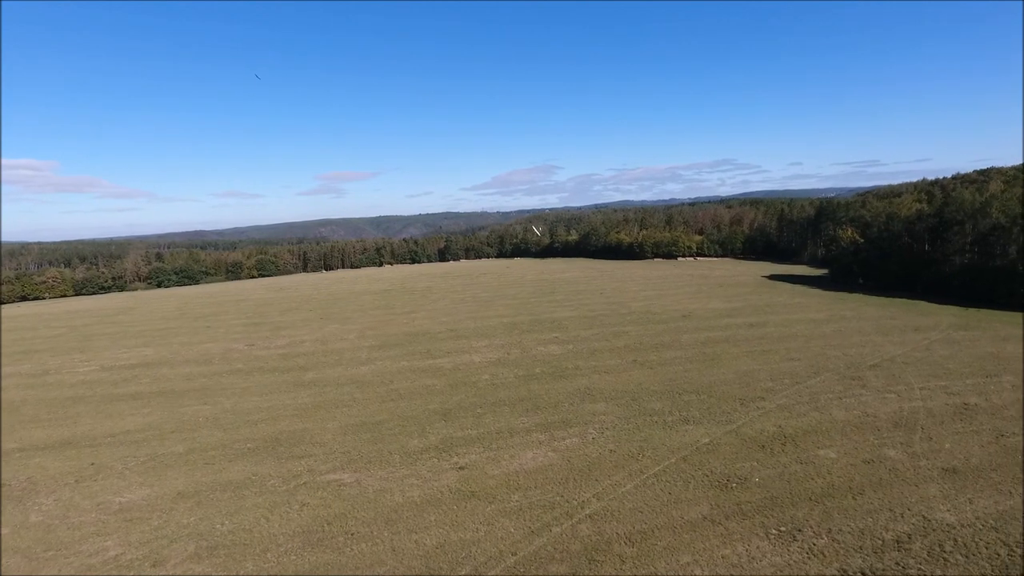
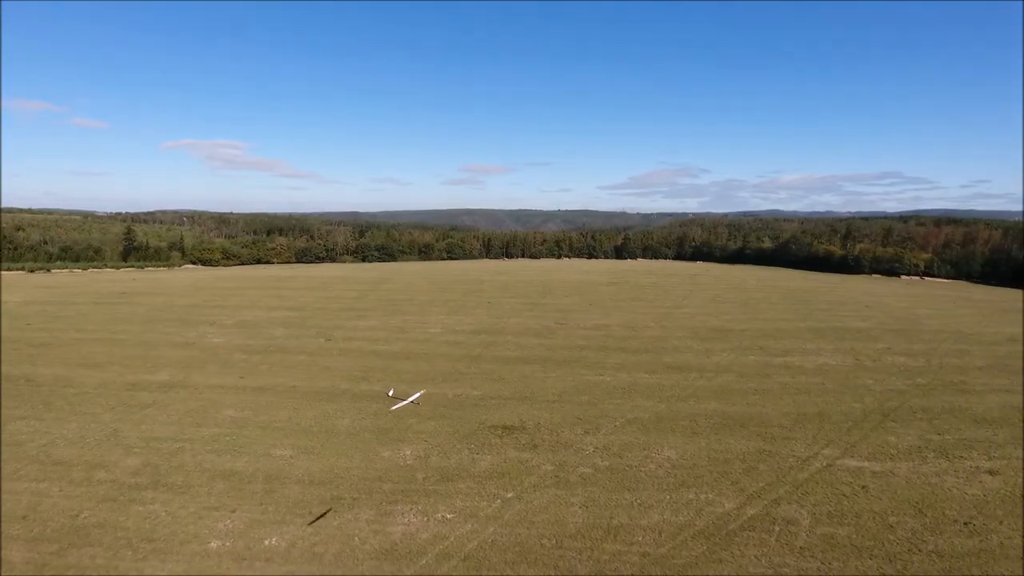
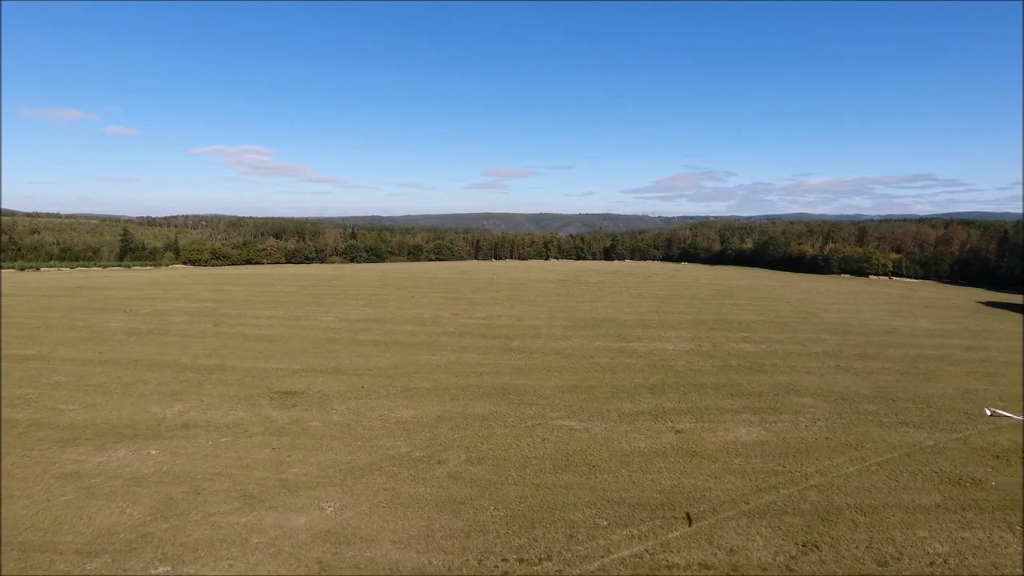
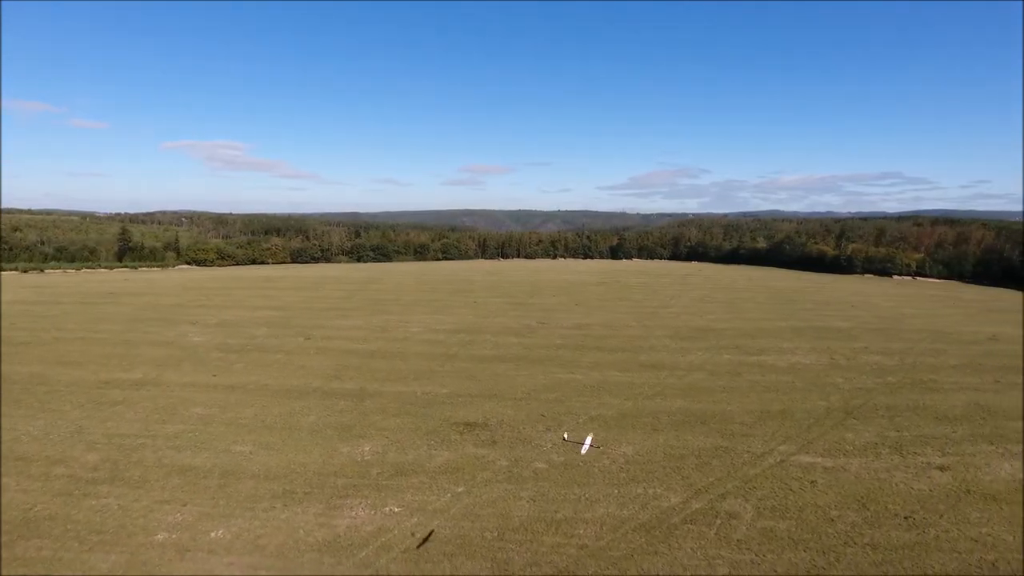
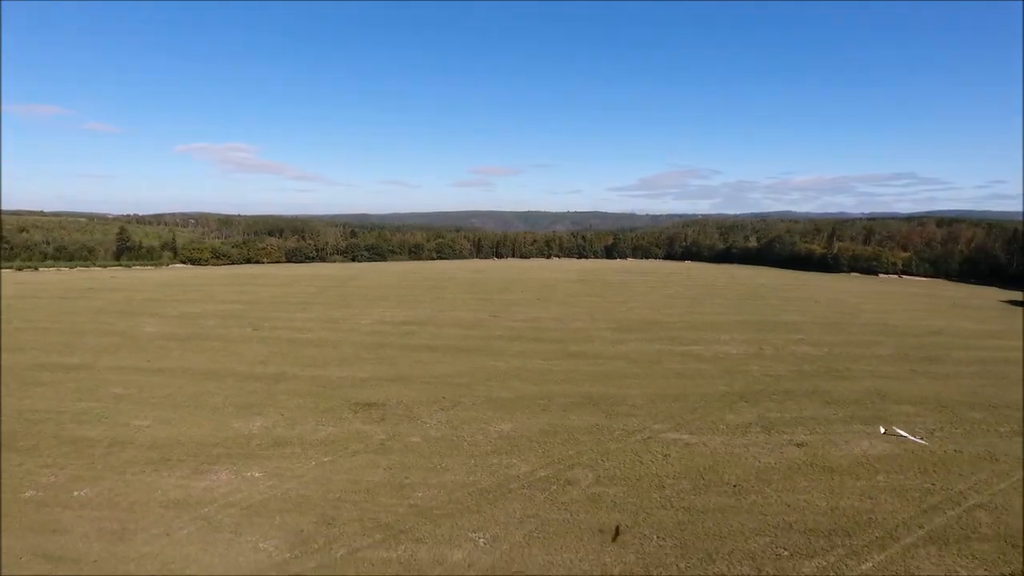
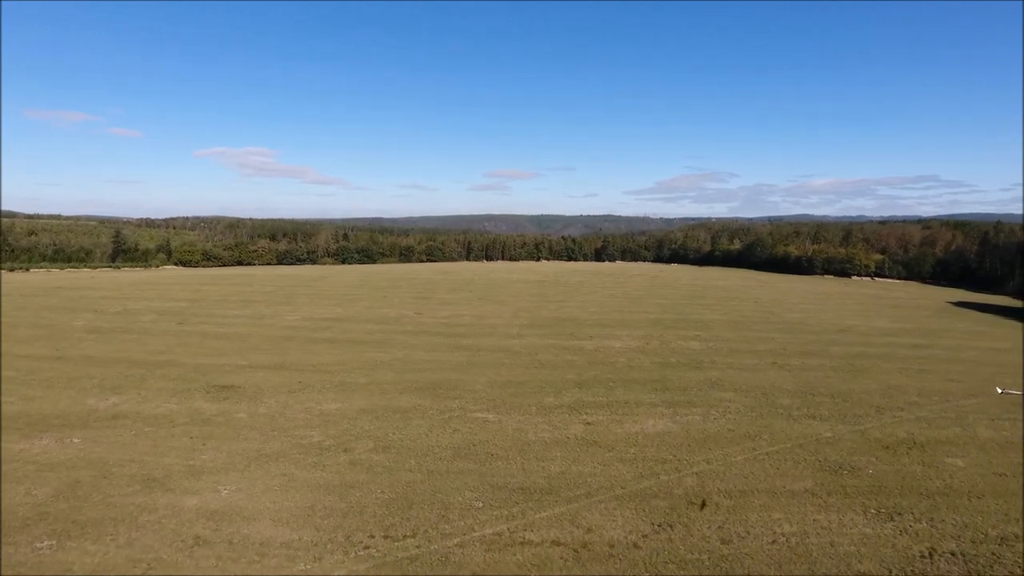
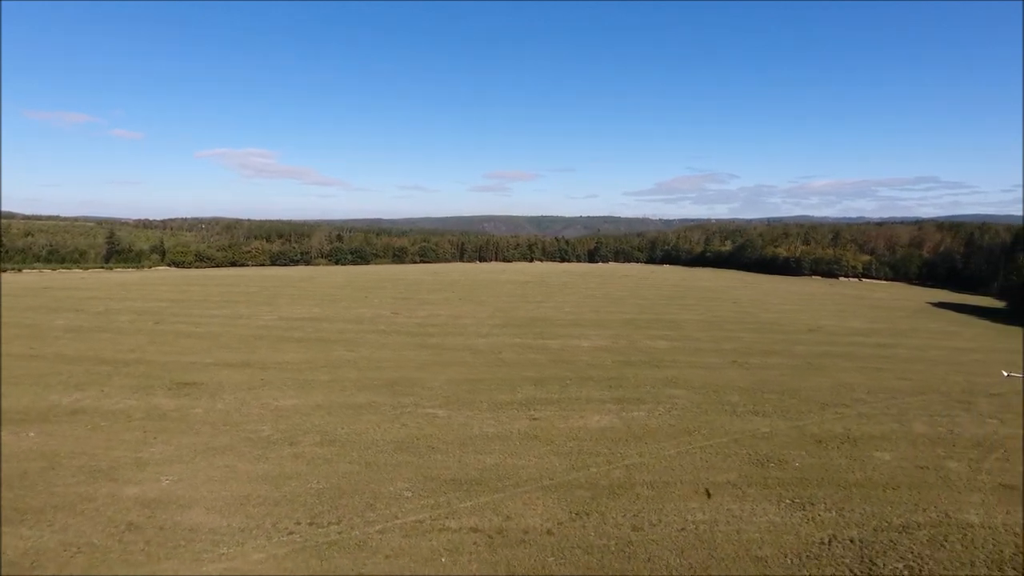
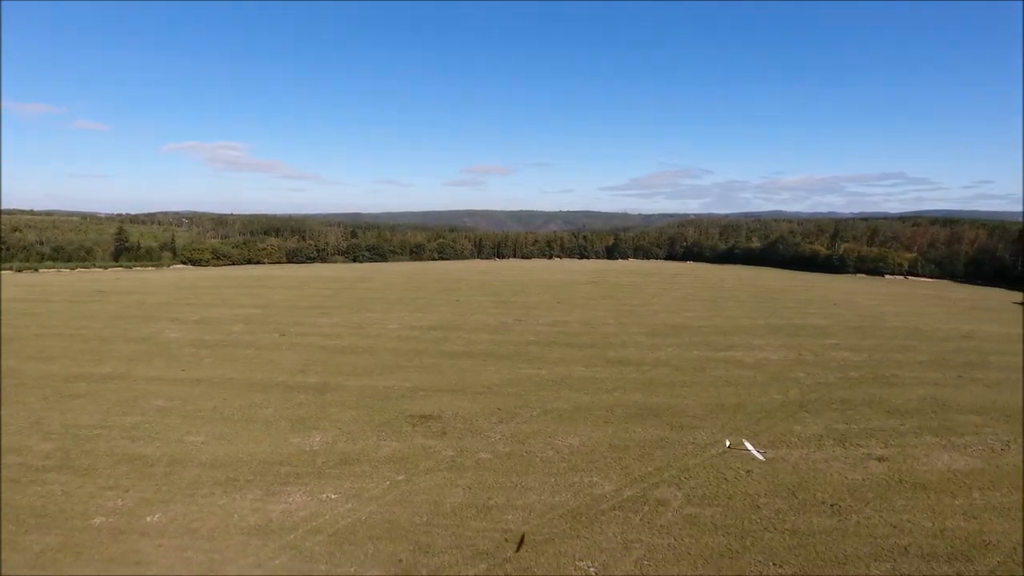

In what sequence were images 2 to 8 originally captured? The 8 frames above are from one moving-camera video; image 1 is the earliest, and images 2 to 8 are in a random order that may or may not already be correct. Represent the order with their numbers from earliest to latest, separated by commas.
2, 4, 8, 5, 3, 6, 7
